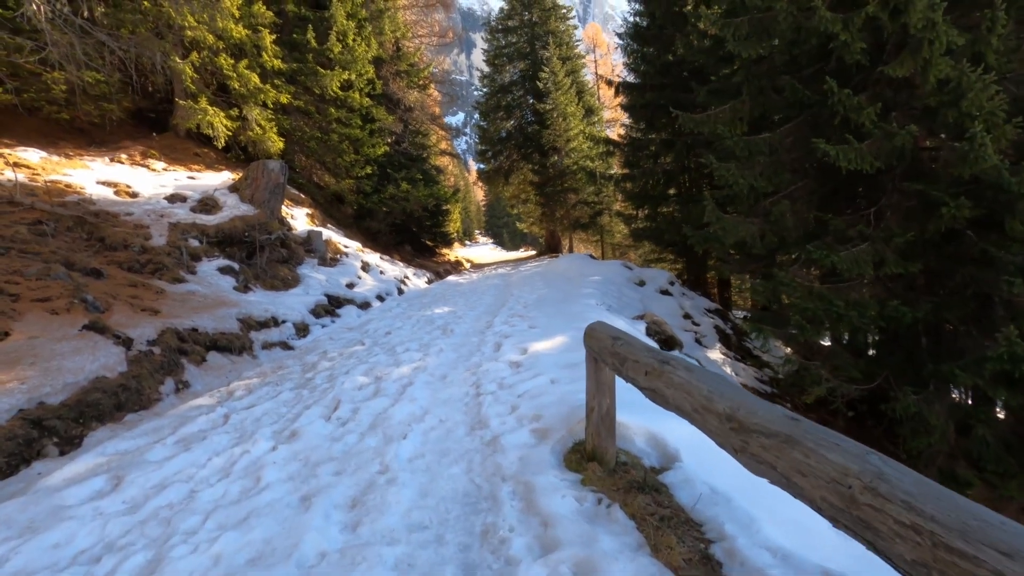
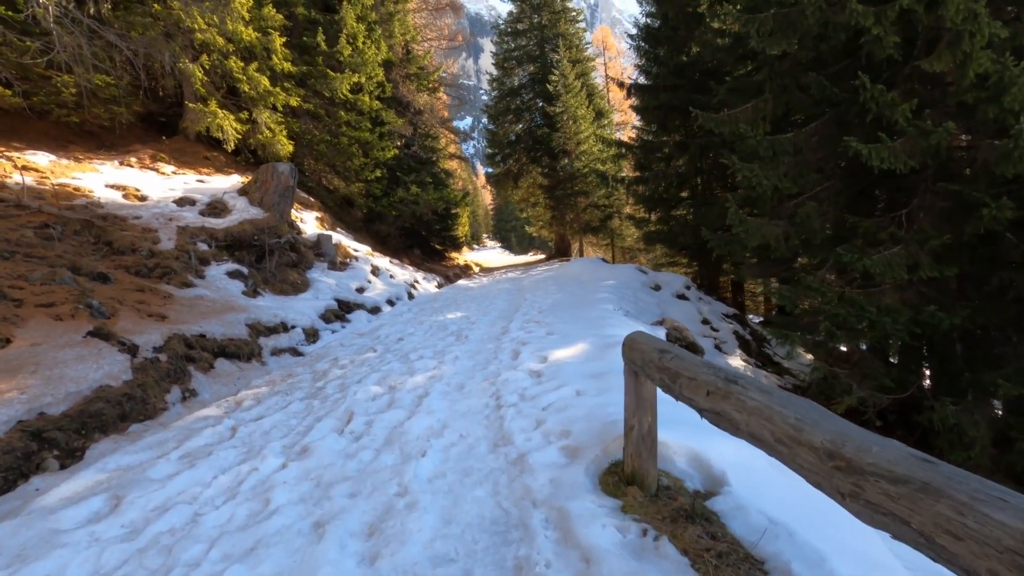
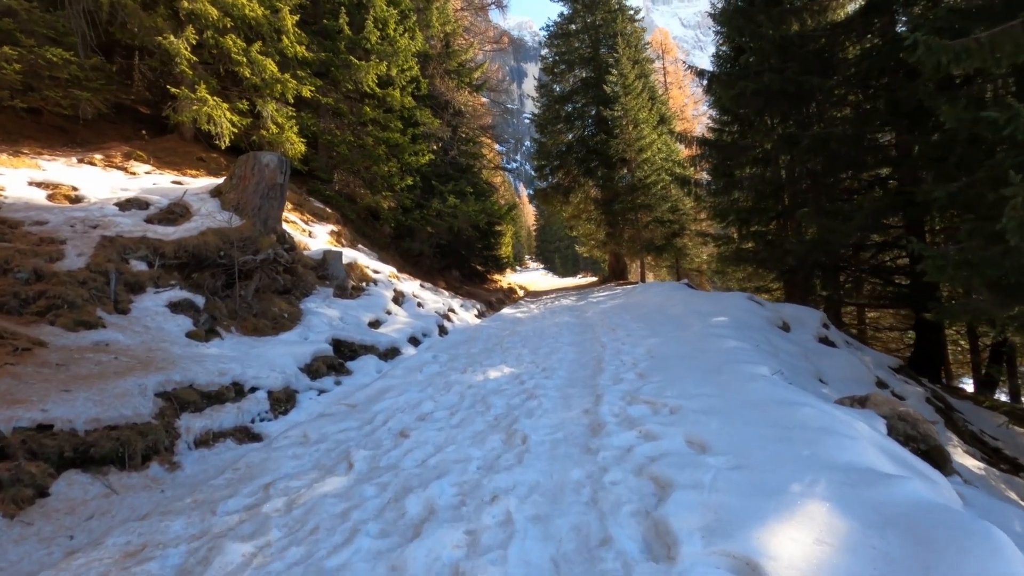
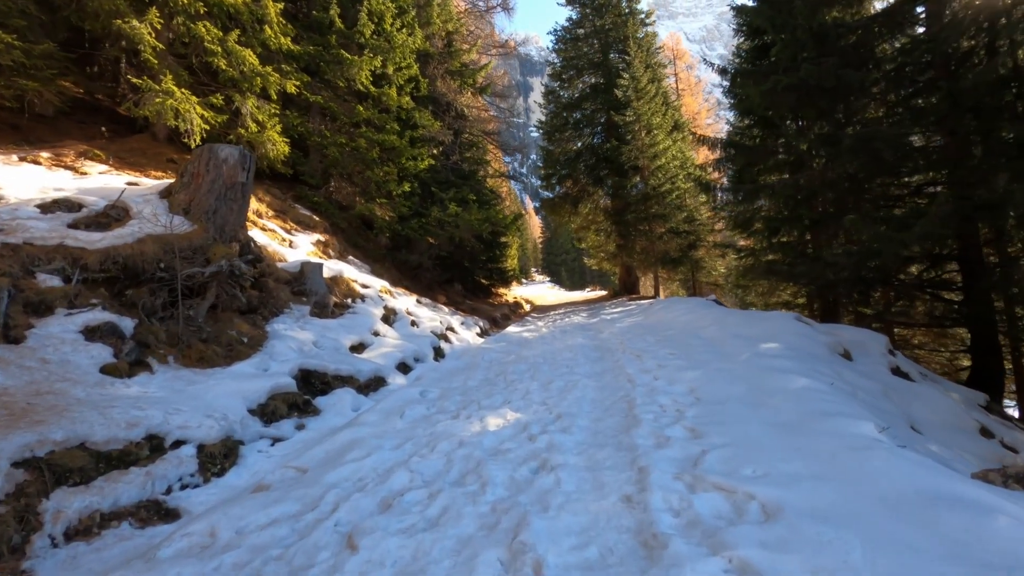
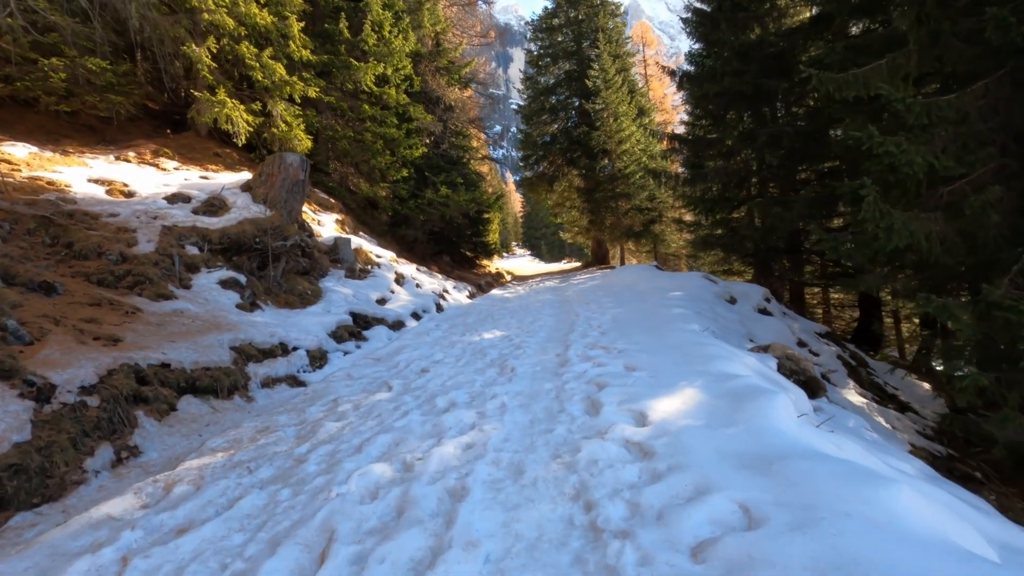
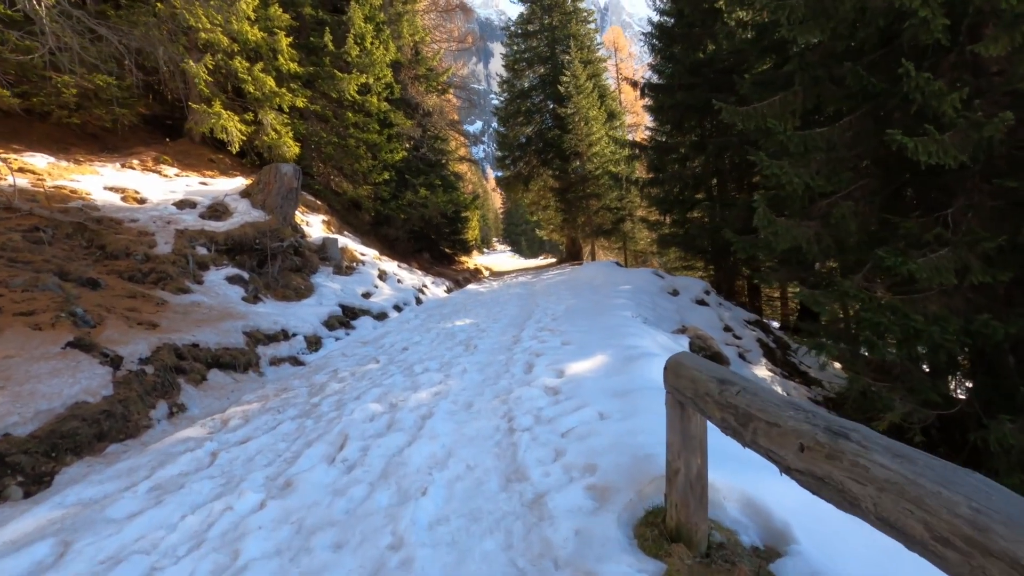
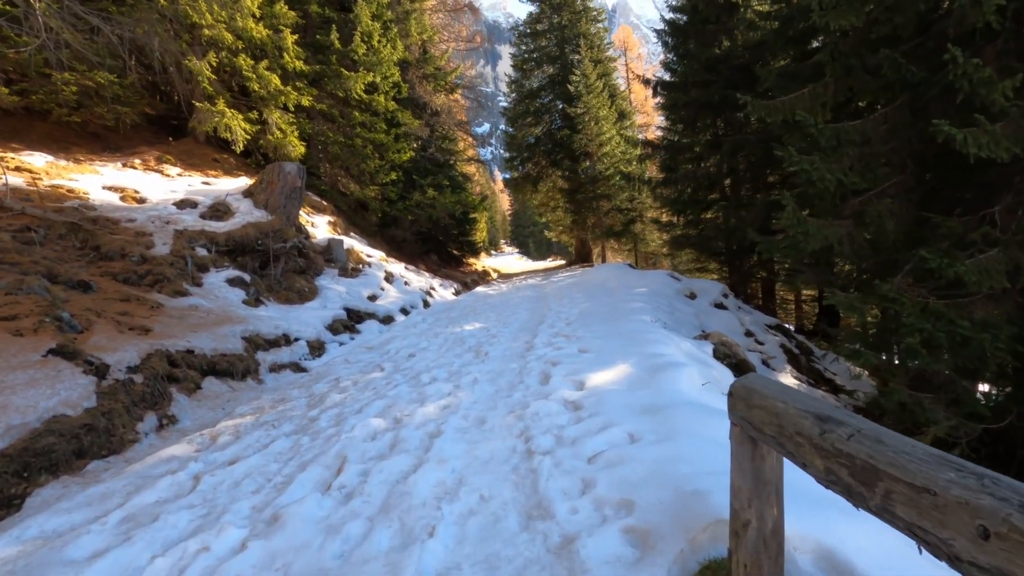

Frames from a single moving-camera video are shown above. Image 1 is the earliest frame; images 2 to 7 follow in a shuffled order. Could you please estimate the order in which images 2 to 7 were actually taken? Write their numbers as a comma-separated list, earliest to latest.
2, 6, 7, 5, 3, 4
